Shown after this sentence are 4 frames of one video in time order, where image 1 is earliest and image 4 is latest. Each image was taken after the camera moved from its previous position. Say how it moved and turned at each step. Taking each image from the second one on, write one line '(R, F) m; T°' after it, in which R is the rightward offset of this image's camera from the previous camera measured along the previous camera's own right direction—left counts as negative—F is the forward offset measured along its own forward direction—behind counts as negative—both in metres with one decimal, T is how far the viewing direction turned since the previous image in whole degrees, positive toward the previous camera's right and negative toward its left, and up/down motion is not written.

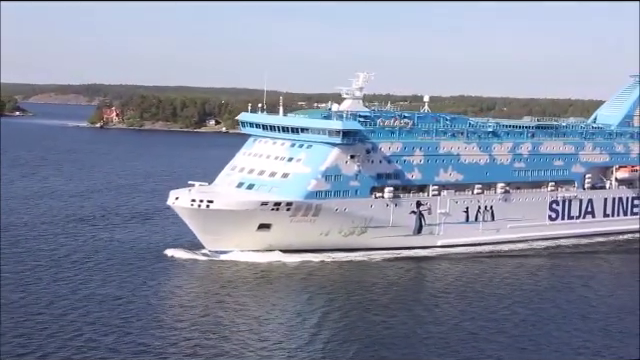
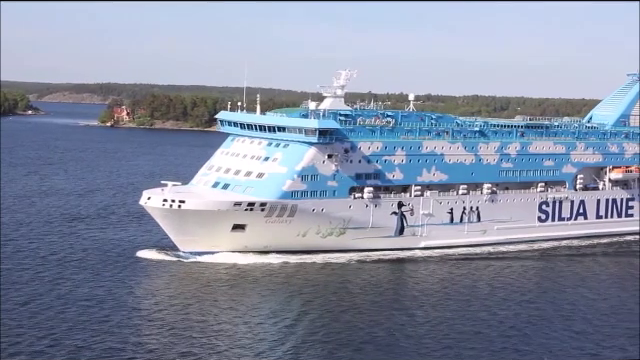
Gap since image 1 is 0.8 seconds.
(+0.9, +0.4) m; -1°
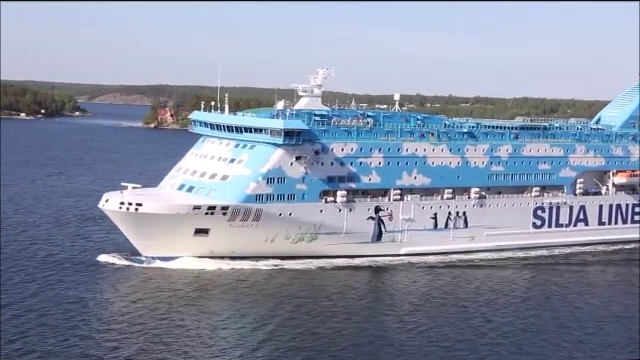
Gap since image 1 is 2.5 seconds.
(+1.7, +0.9) m; -2°
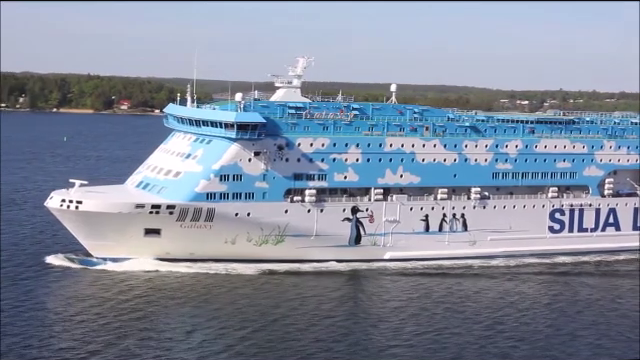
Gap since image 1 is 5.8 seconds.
(+3.2, +1.9) m; -7°
